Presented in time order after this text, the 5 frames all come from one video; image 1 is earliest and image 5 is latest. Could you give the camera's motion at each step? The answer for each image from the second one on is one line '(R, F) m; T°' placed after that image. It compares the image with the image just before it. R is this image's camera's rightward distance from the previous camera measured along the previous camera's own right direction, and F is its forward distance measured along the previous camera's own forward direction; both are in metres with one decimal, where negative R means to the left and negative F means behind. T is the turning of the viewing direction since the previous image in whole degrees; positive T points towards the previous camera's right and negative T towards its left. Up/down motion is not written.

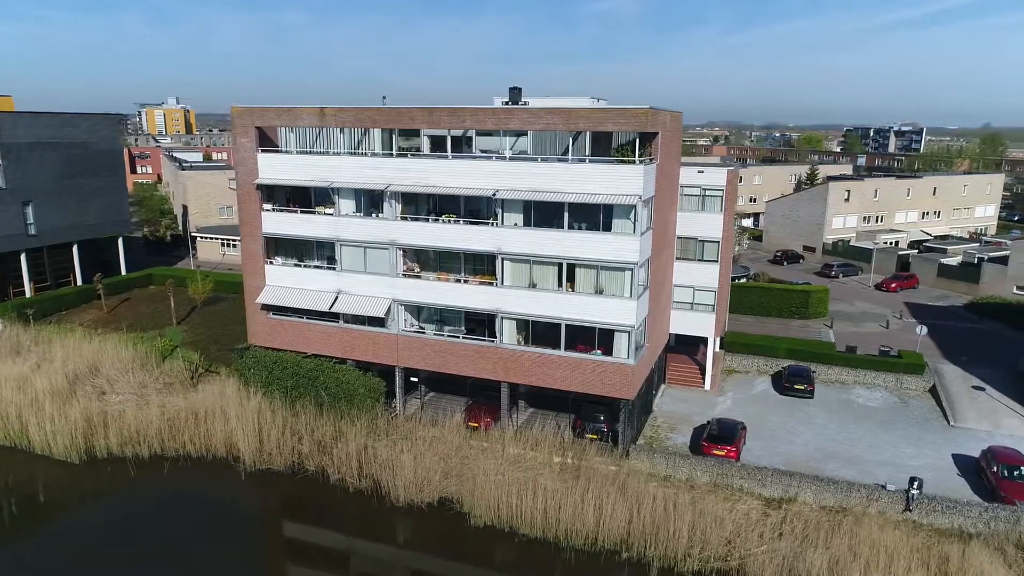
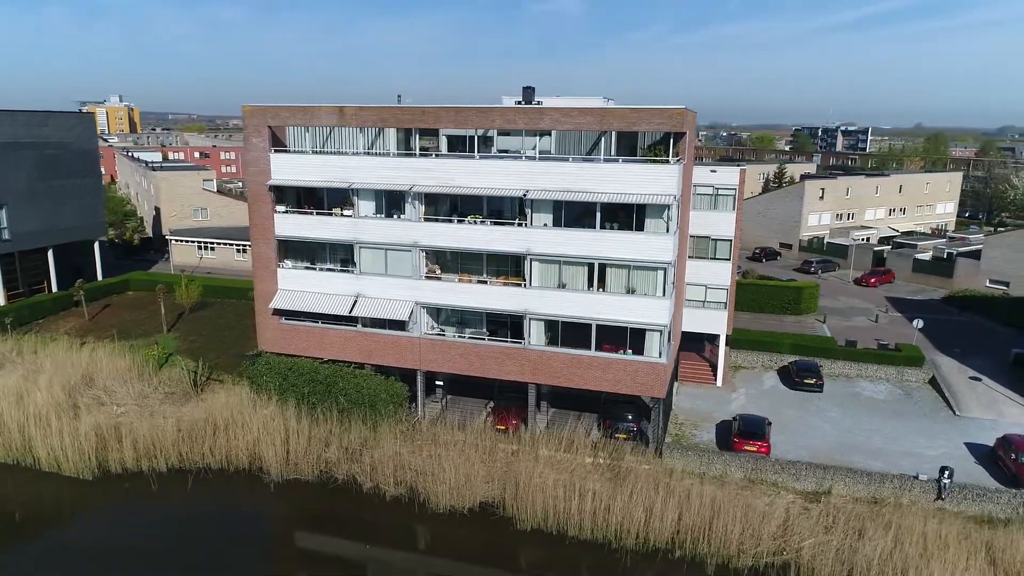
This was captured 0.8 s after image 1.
(-2.7, +0.3) m; +4°
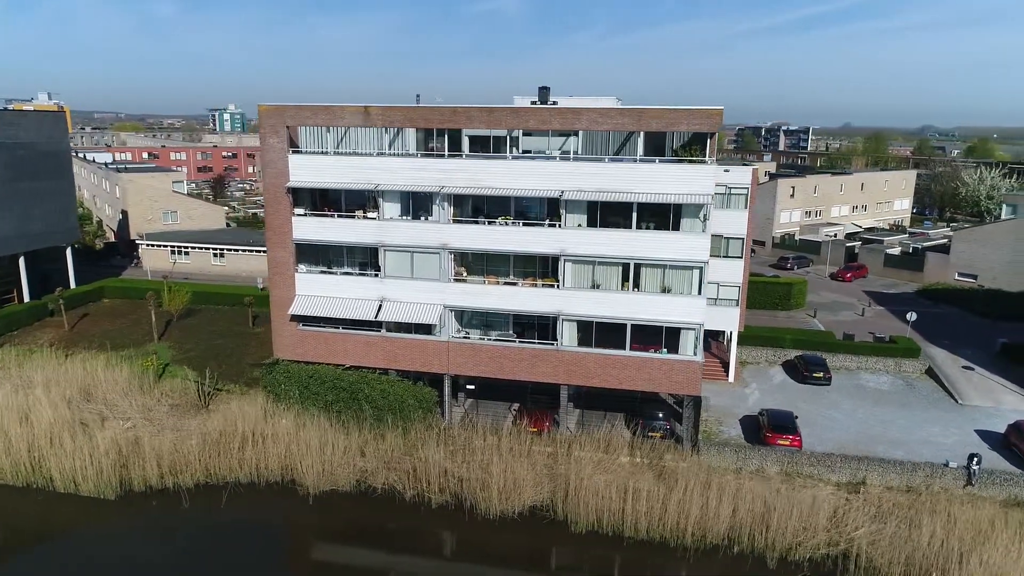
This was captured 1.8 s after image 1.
(-3.1, +0.3) m; +5°
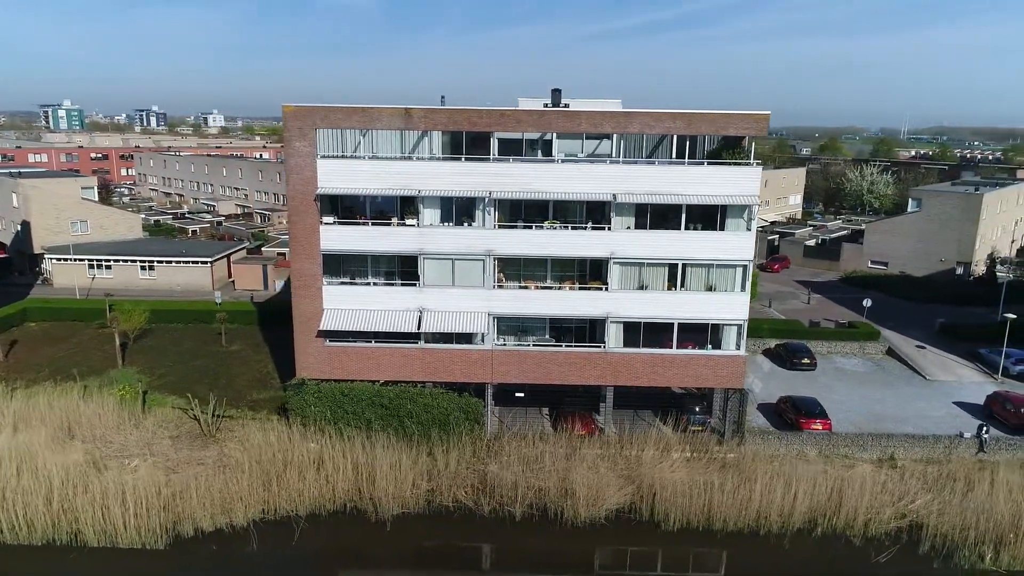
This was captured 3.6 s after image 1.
(-6.4, +0.9) m; +11°
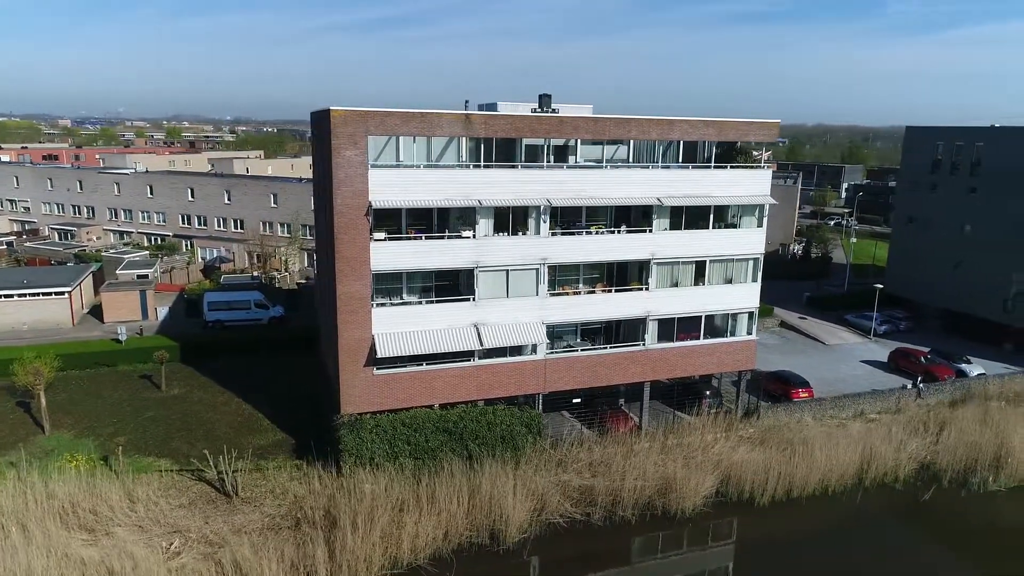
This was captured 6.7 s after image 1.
(-10.3, +2.3) m; +20°
